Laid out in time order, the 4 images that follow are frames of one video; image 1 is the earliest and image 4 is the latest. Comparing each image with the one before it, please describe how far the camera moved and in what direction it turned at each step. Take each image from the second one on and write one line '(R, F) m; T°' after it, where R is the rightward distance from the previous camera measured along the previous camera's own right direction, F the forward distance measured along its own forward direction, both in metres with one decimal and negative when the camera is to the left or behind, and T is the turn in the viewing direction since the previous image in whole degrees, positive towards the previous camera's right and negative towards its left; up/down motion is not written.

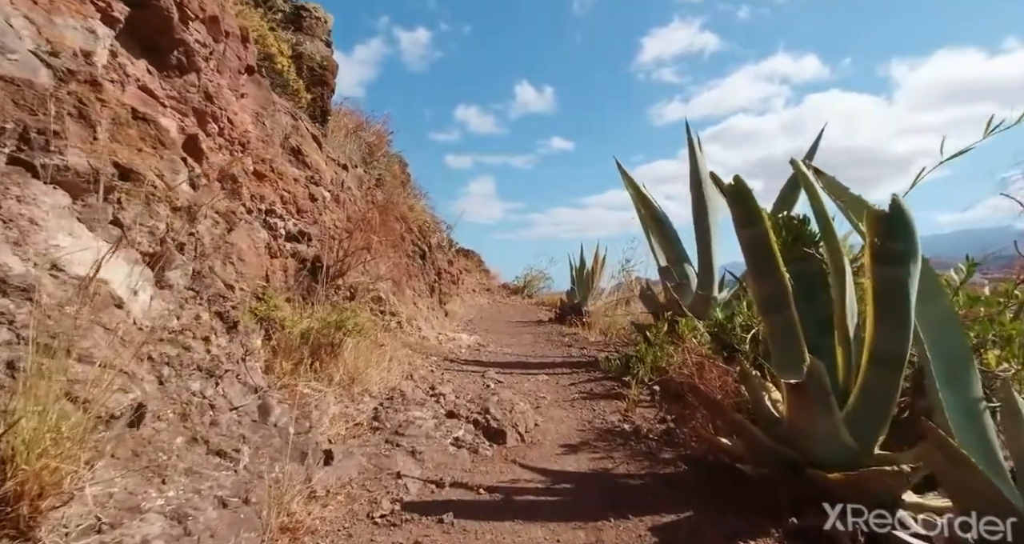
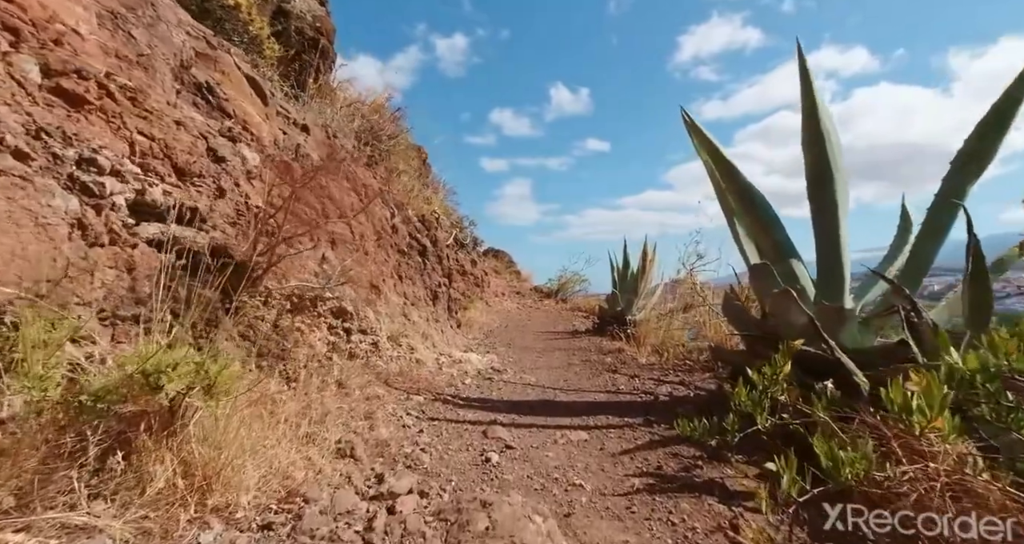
(+0.1, +1.4) m; -4°
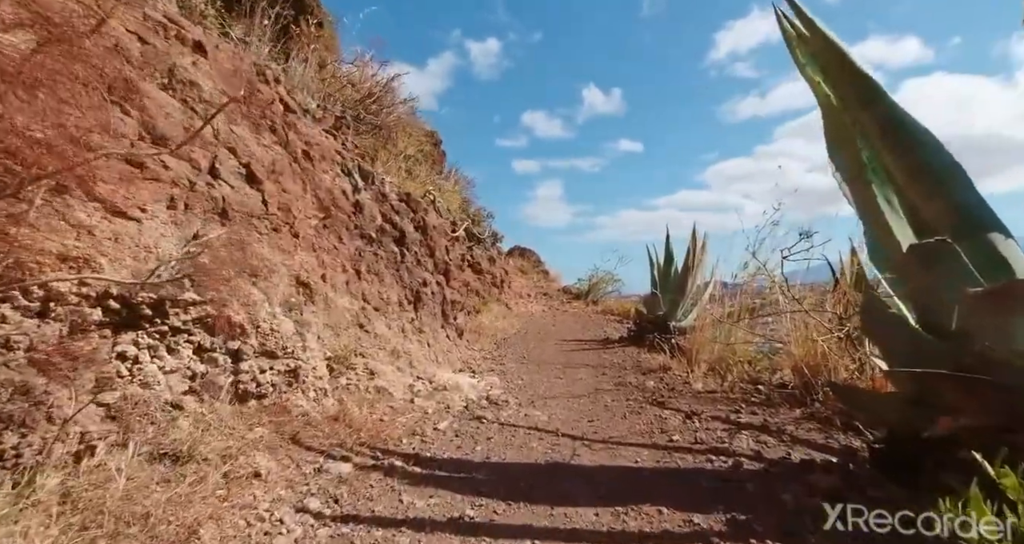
(+0.2, +1.3) m; -4°
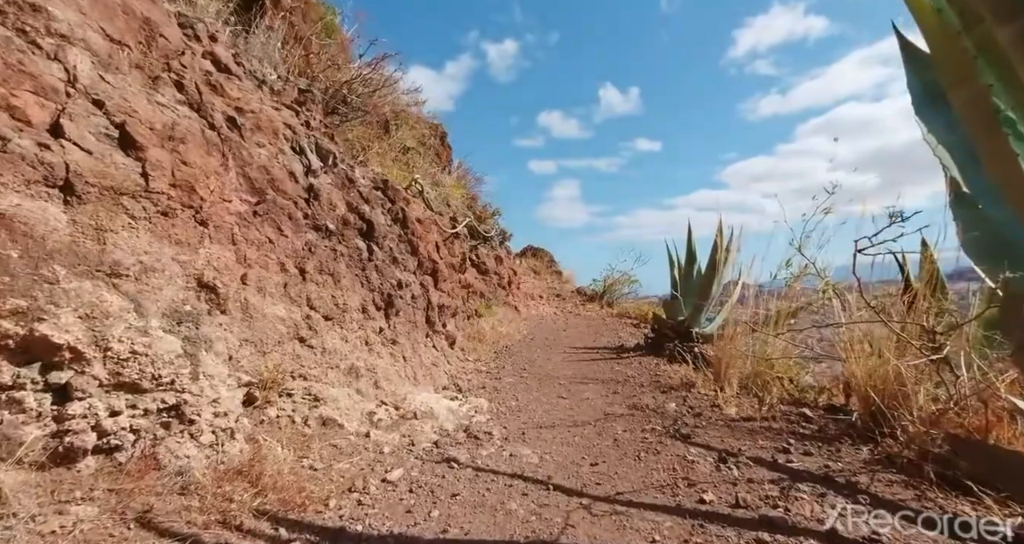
(+0.2, +0.7) m; -2°
